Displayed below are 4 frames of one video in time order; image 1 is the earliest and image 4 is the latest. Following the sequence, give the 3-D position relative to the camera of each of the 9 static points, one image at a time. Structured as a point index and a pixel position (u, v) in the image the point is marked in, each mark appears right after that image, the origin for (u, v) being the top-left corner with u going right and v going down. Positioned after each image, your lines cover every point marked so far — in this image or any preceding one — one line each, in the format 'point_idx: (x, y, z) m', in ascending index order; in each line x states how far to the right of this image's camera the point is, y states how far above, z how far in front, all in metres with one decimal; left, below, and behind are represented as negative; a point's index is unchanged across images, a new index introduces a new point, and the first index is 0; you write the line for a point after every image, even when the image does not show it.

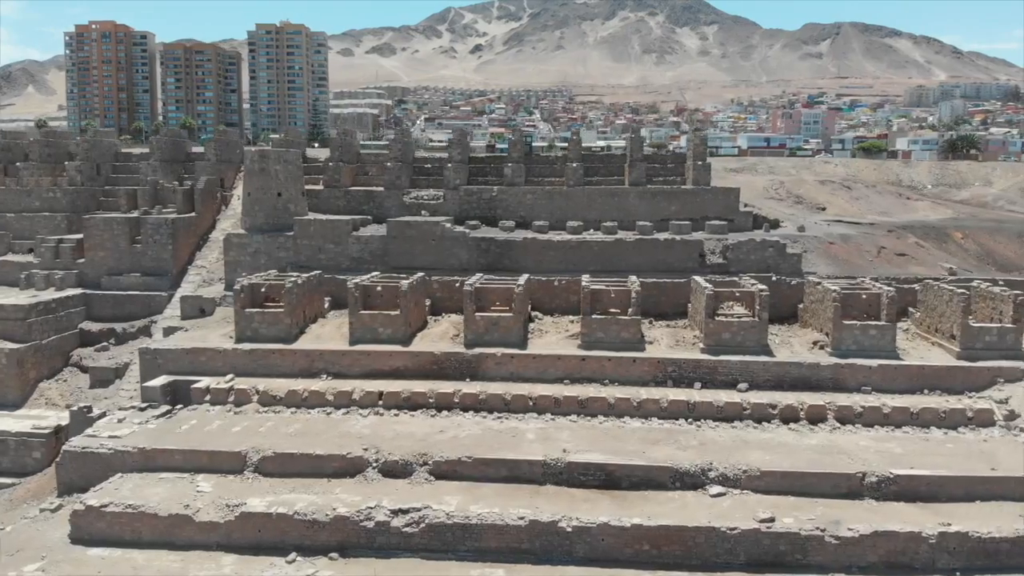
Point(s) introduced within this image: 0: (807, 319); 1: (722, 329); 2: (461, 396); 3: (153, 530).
0: (+5.7, -0.6, +18.9) m
1: (+3.7, -0.7, +17.3) m
2: (-0.9, -1.8, +16.4) m
3: (-4.7, -3.1, +12.9) m
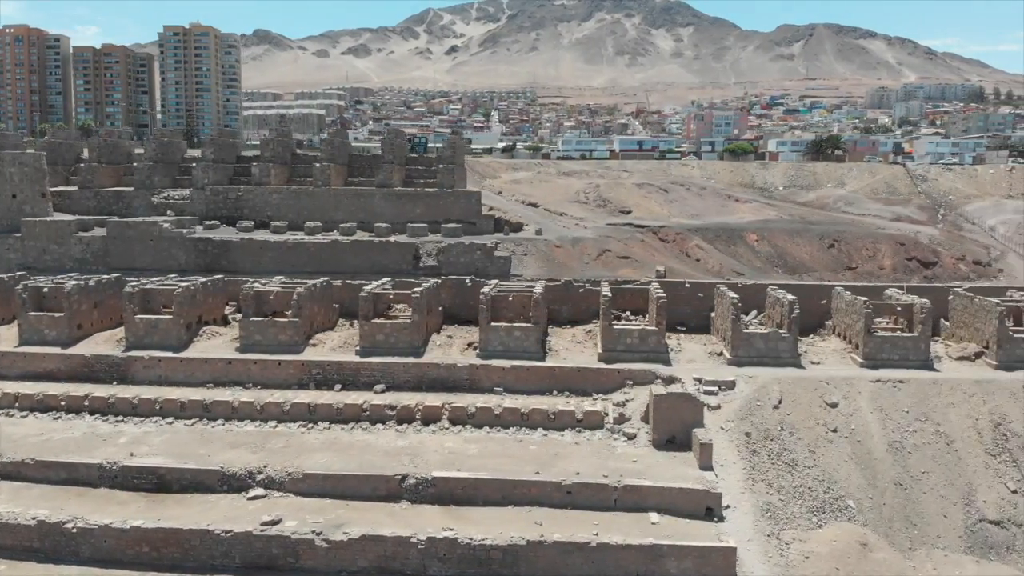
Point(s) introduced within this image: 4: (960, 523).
0: (-0.4, -0.6, +18.9) m
1: (-2.4, -0.7, +17.3) m
2: (-7.0, -1.8, +16.5) m
3: (-10.9, -3.1, +13.1) m
4: (+5.9, -3.1, +13.0) m
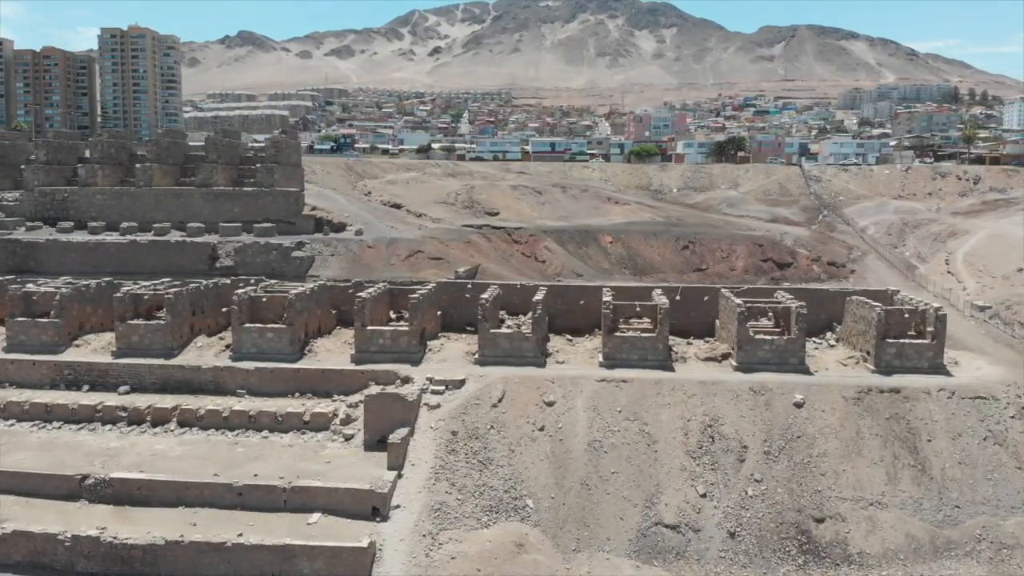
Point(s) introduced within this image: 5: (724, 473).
0: (-4.7, -0.7, +19.0) m
1: (-6.7, -0.7, +17.4) m
2: (-11.3, -1.8, +16.7) m
3: (-15.3, -3.1, +13.4) m
4: (+1.6, -3.1, +13.0) m
5: (+2.9, -2.6, +13.7) m
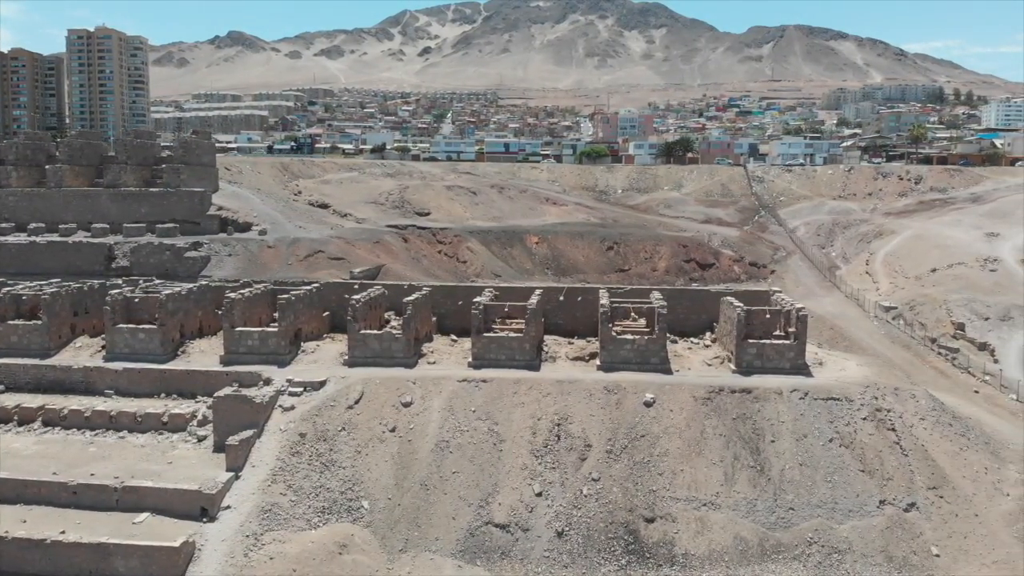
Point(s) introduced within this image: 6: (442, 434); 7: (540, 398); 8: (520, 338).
0: (-6.9, -0.7, +19.1) m
1: (-8.9, -0.8, +17.6) m
2: (-13.5, -1.8, +16.9) m
3: (-17.5, -3.1, +13.6) m
4: (-0.6, -3.1, +13.1) m
5: (+0.7, -2.6, +13.8) m
6: (-1.0, -2.2, +14.6) m
7: (+0.4, -1.7, +15.2) m
8: (+0.1, -0.8, +16.5) m
